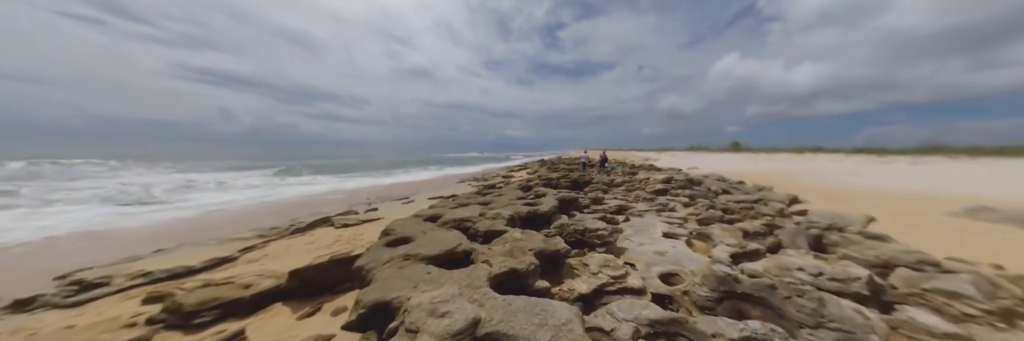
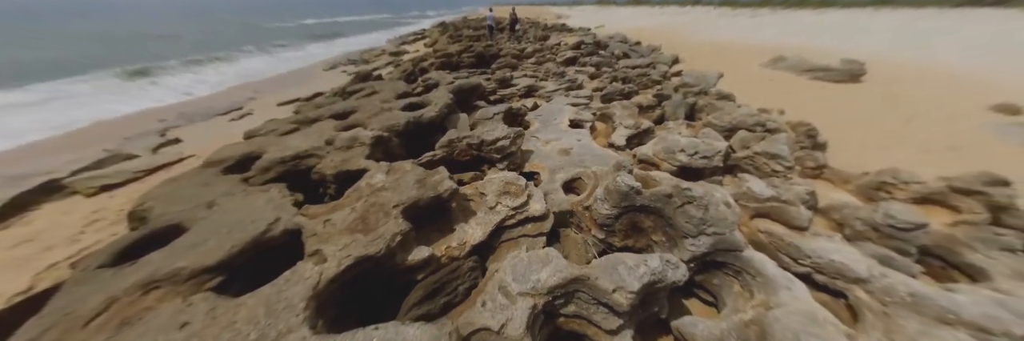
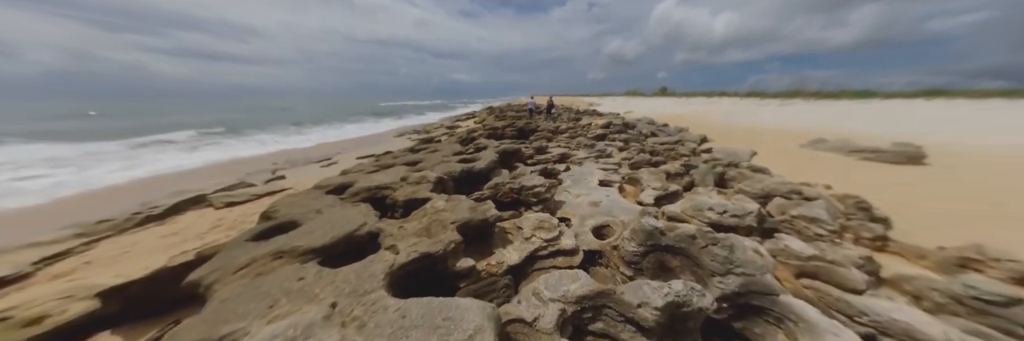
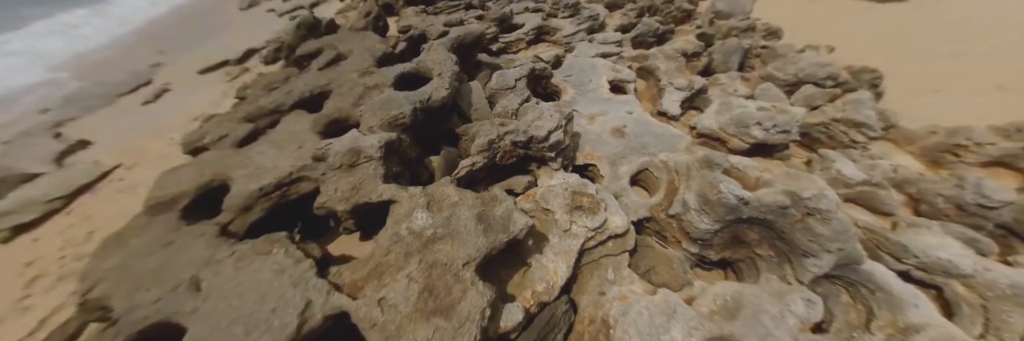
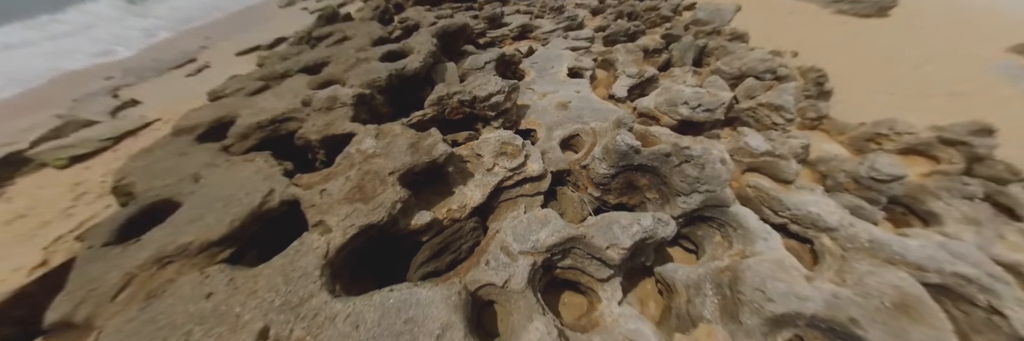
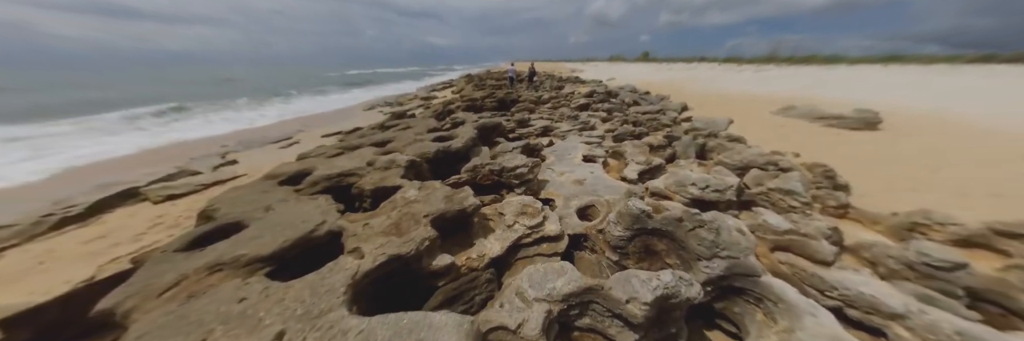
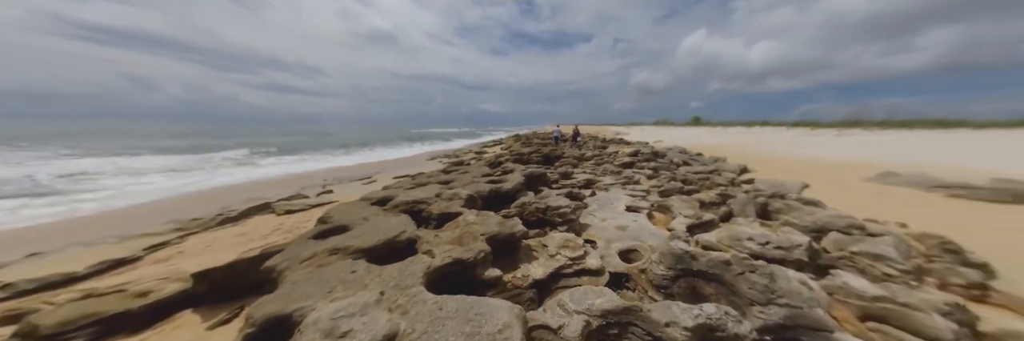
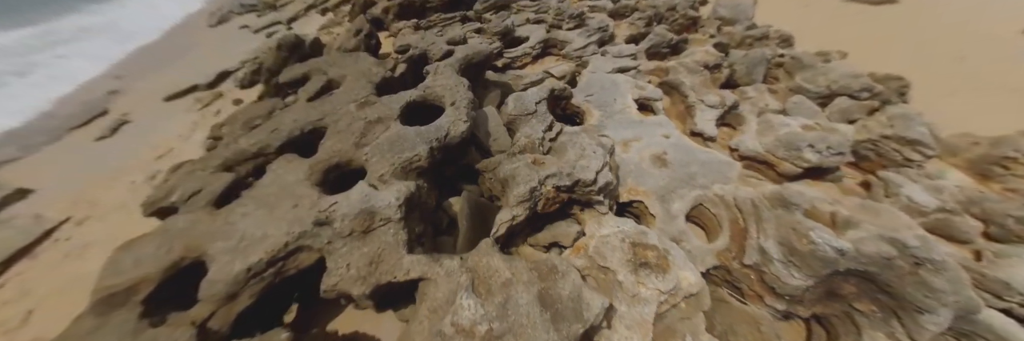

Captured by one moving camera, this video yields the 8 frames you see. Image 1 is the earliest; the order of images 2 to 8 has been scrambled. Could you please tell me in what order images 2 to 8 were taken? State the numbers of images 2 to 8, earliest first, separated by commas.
7, 3, 6, 2, 5, 4, 8
